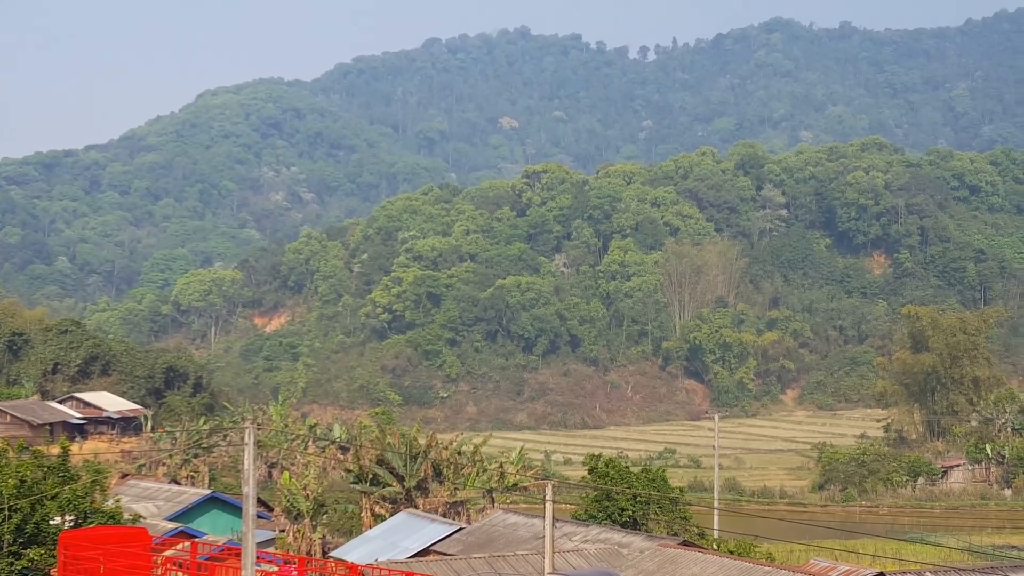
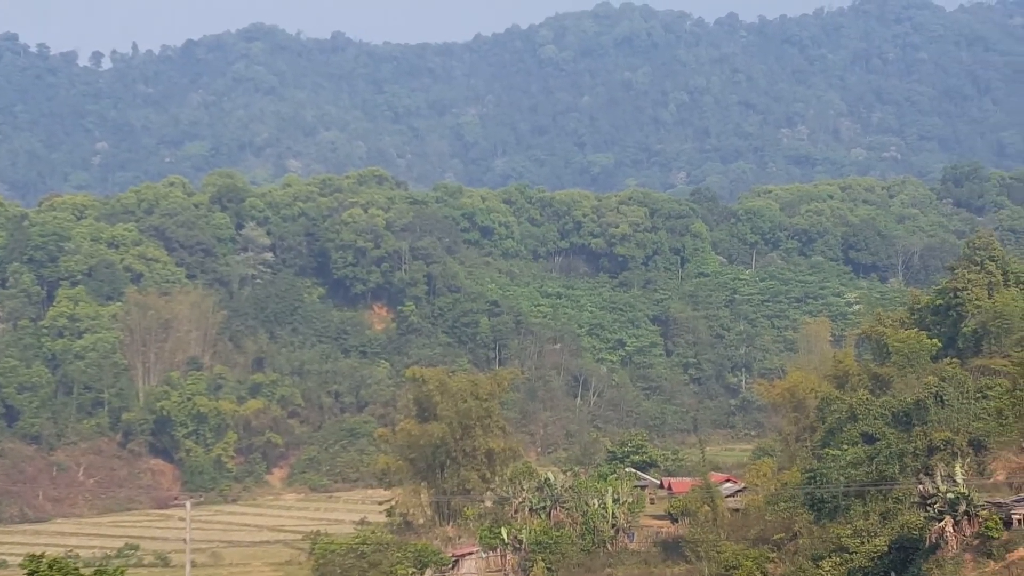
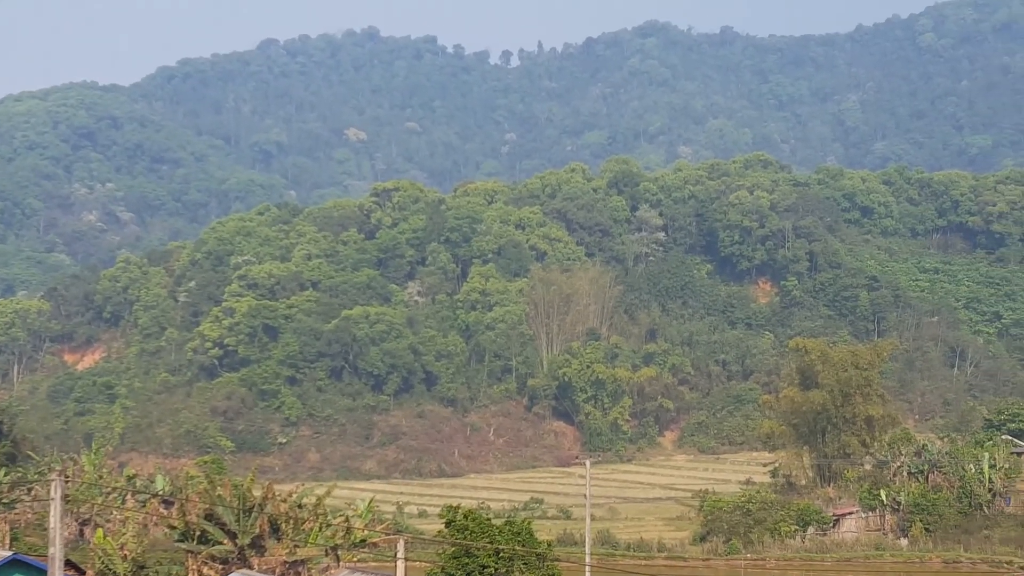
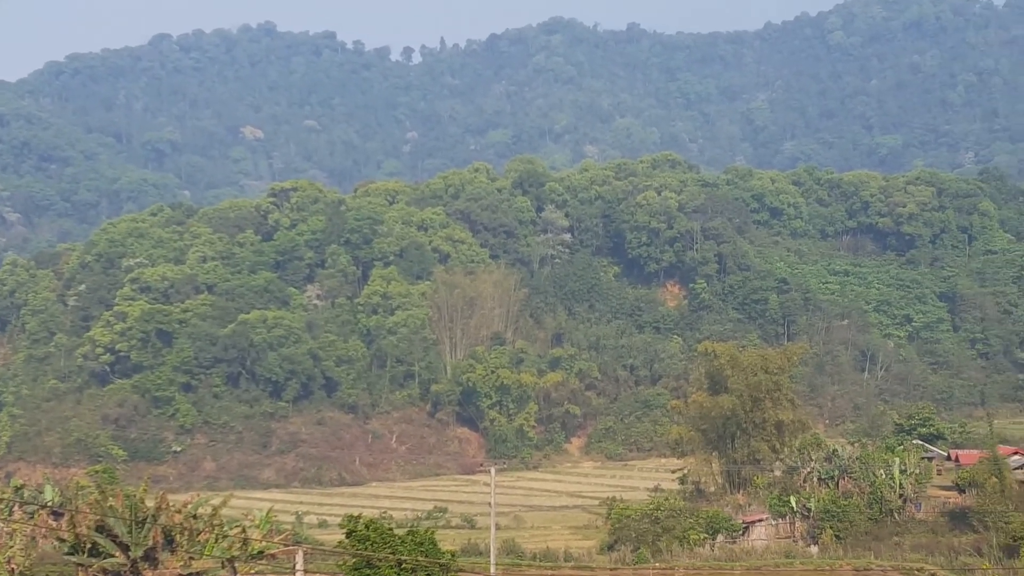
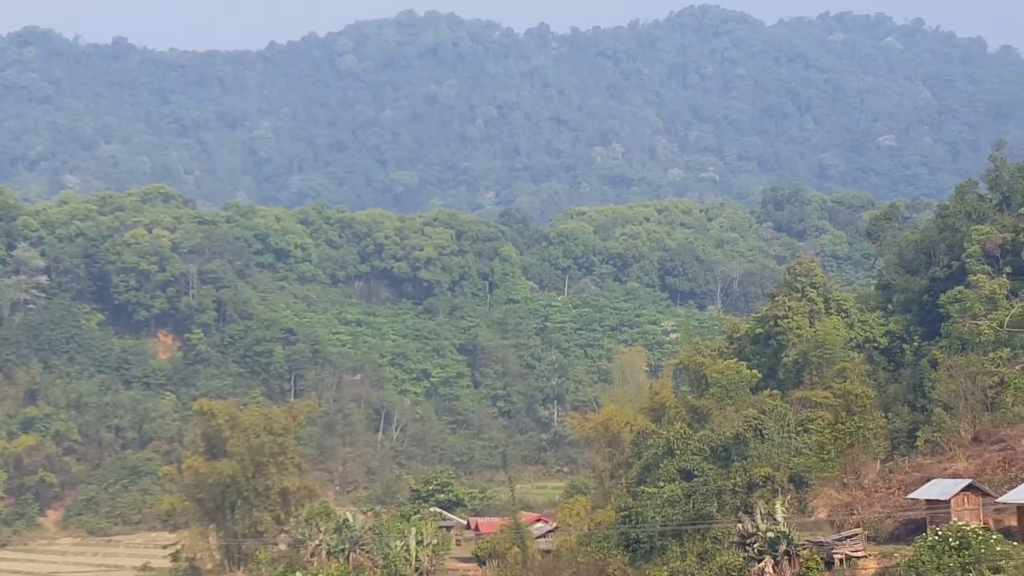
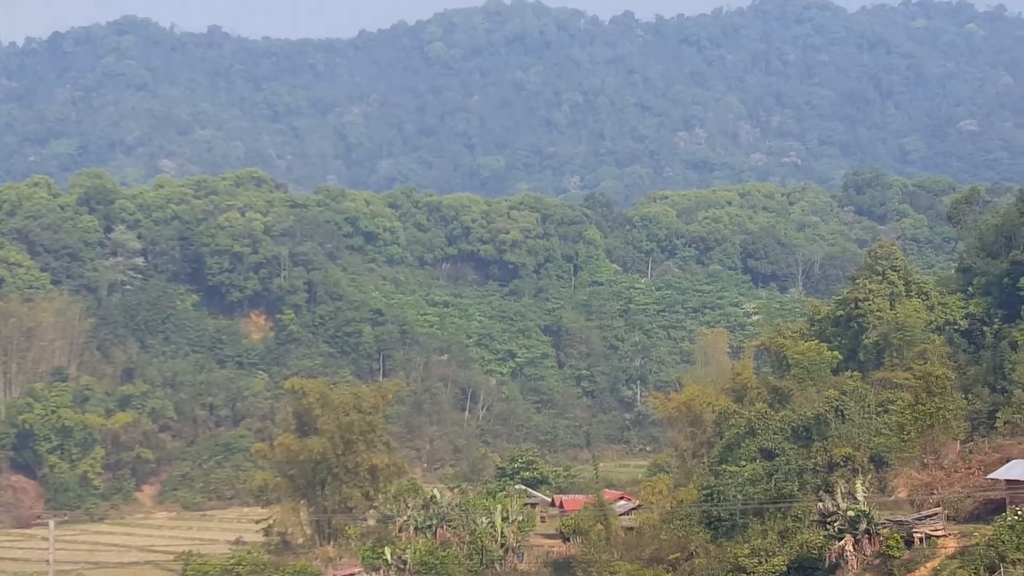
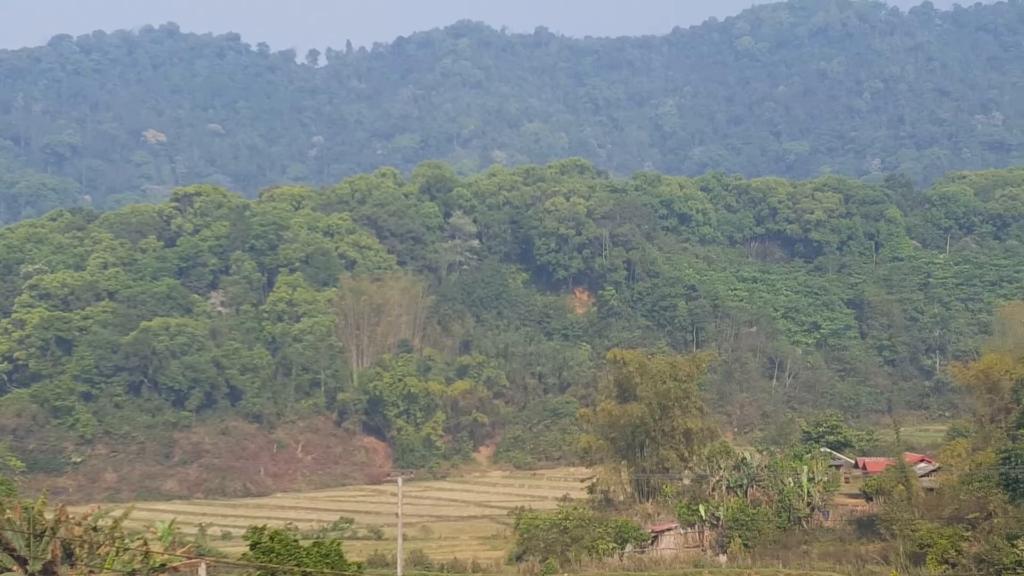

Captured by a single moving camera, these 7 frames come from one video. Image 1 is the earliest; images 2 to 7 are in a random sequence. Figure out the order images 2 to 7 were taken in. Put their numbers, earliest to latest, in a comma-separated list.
3, 4, 7, 2, 6, 5
